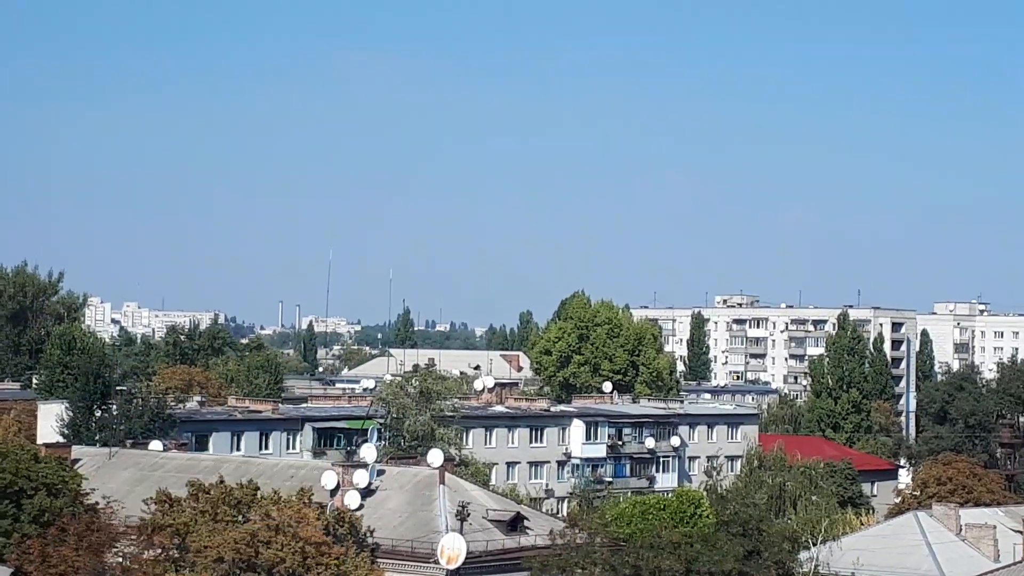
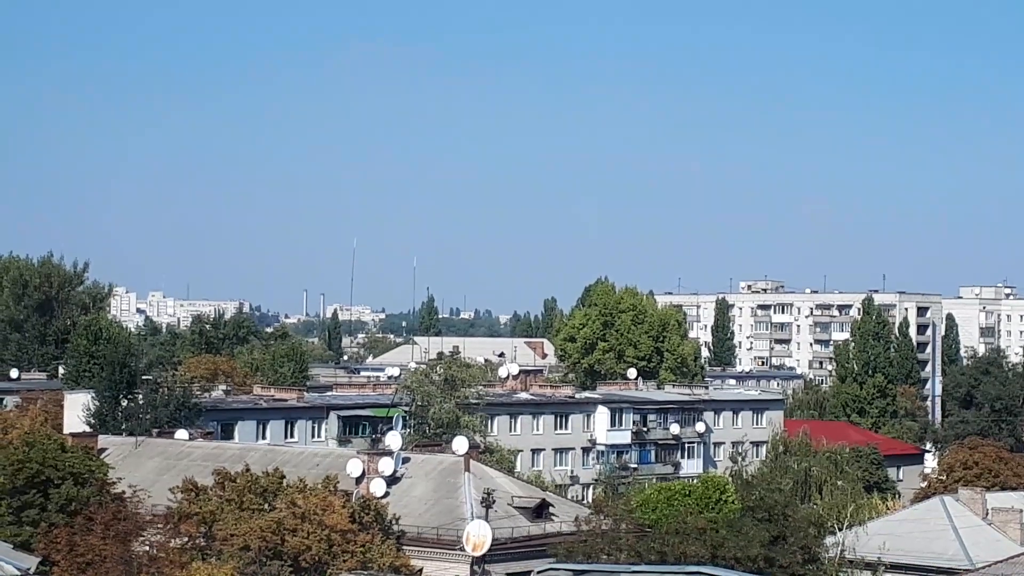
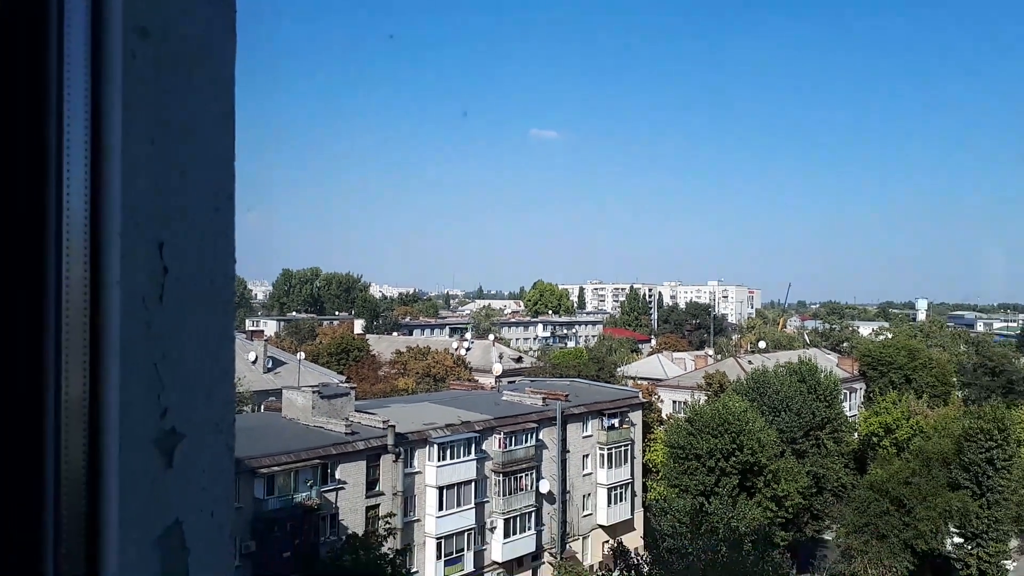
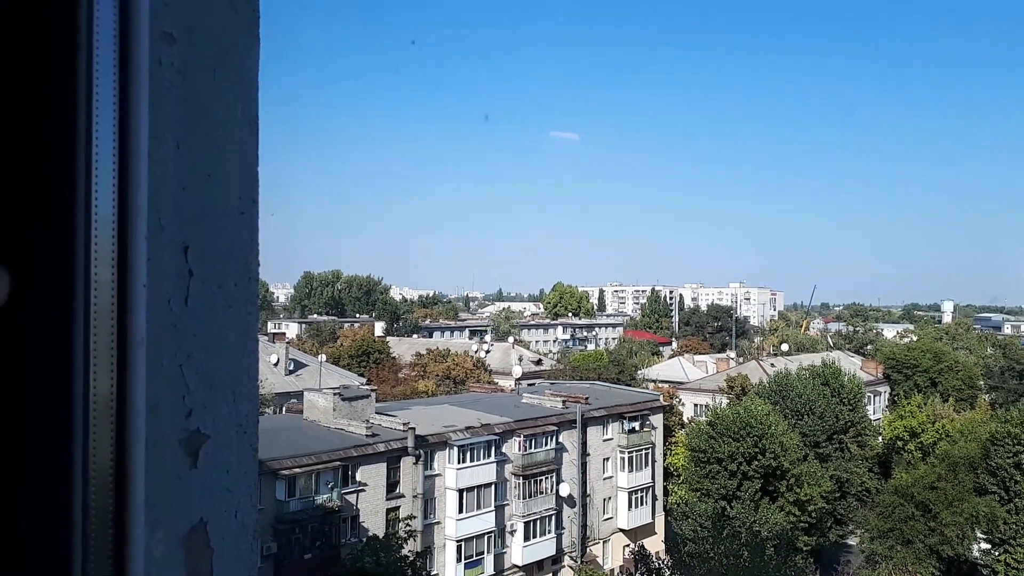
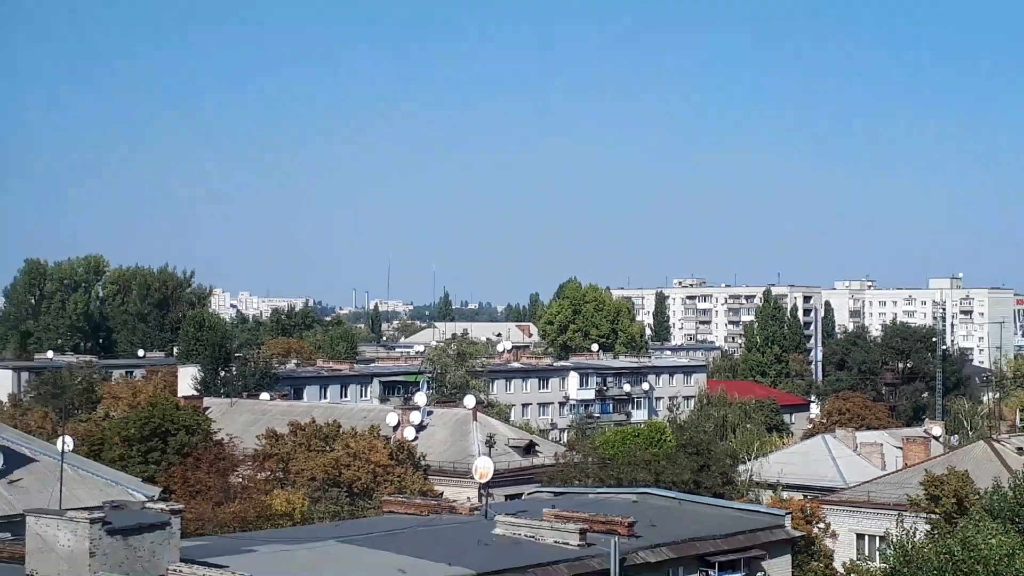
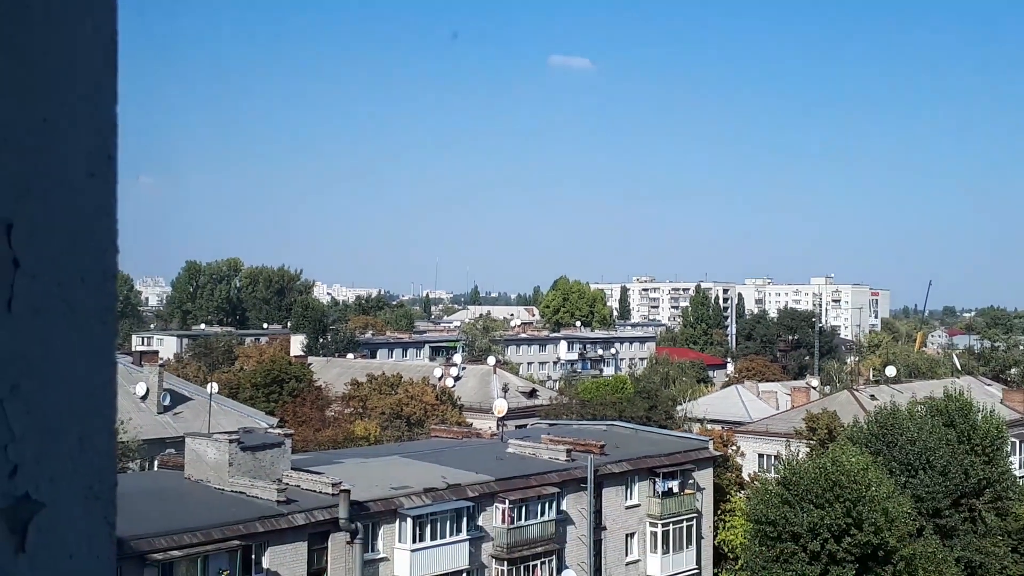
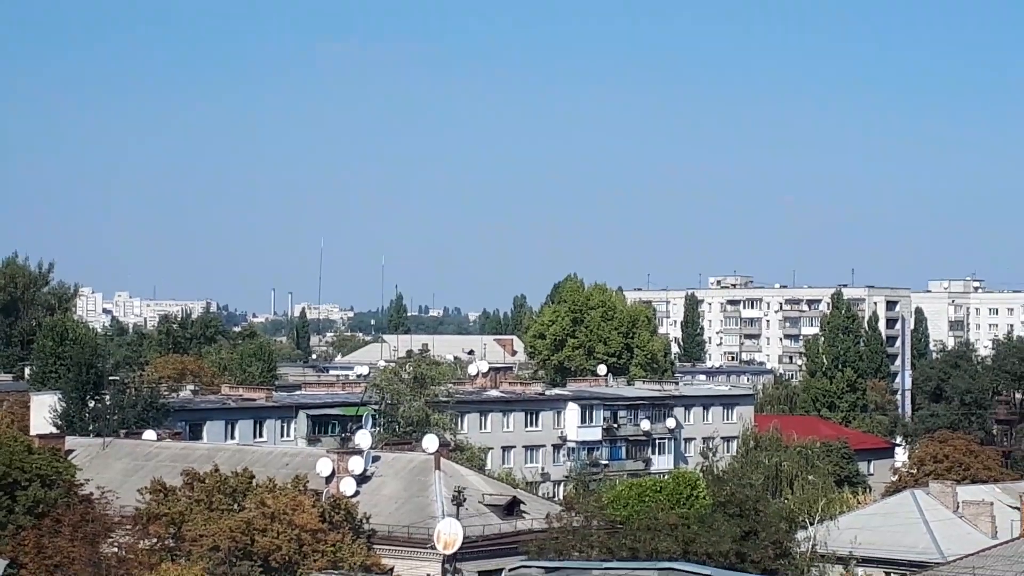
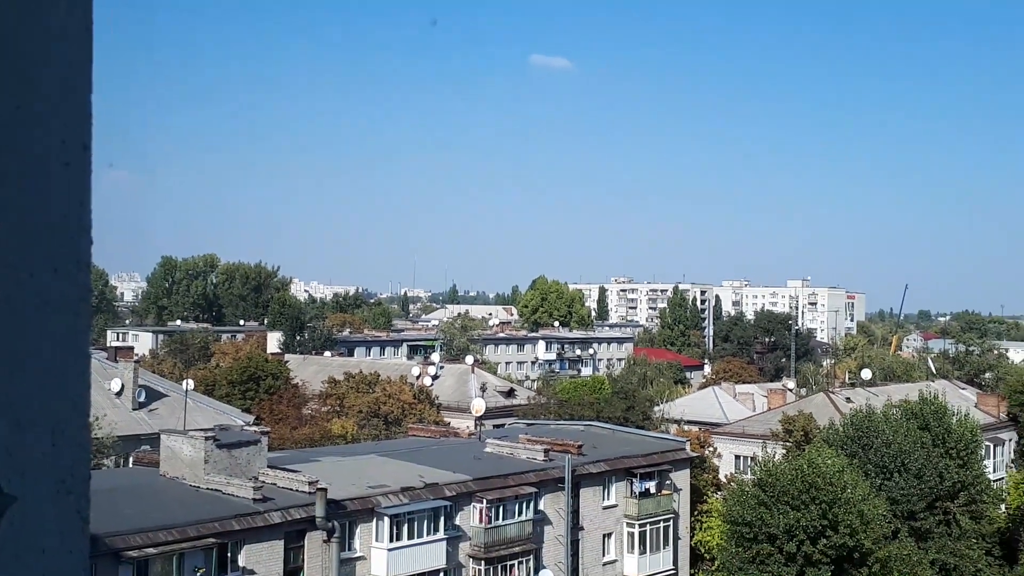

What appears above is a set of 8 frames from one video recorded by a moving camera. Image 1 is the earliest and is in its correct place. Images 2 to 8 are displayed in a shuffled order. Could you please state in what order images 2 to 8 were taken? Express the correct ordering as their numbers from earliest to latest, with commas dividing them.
2, 7, 5, 6, 8, 3, 4
